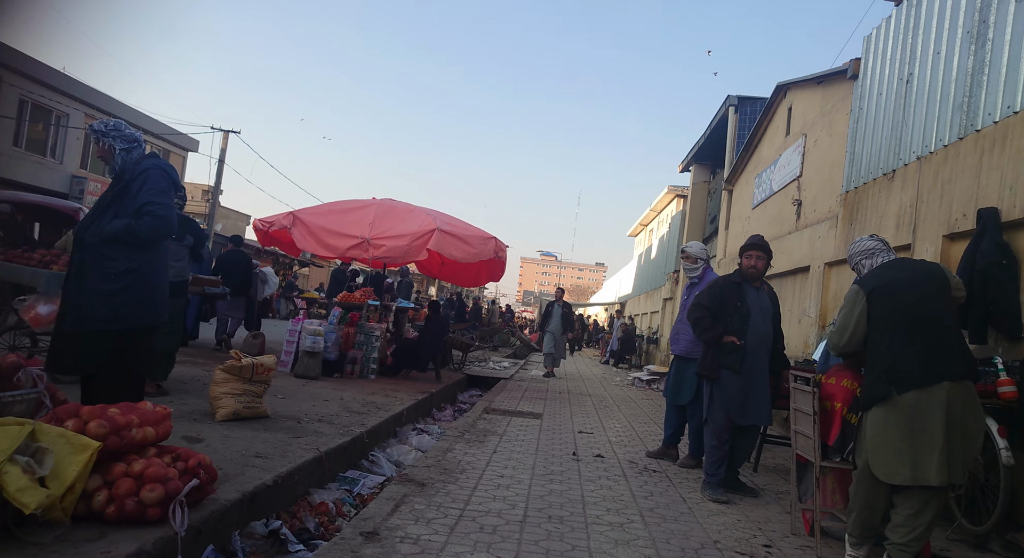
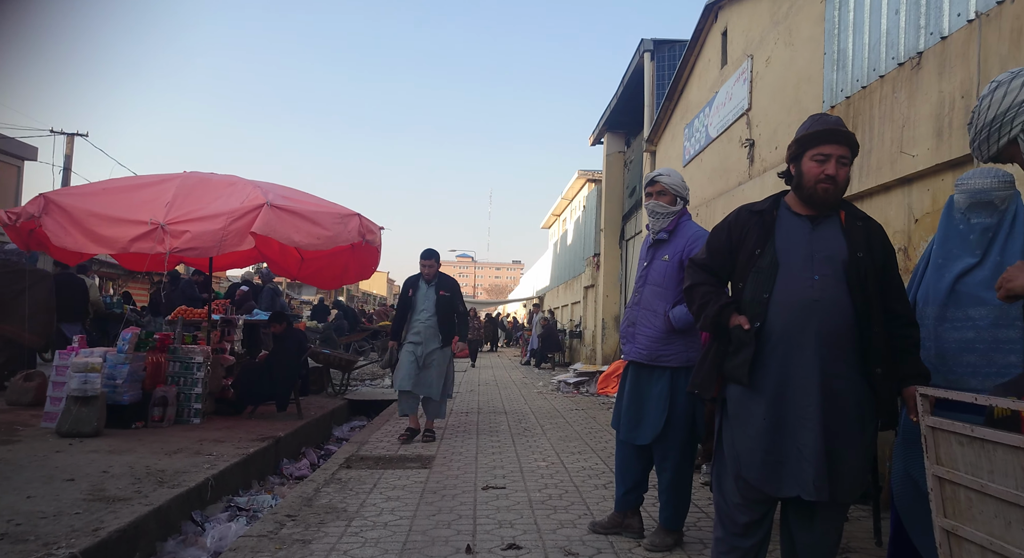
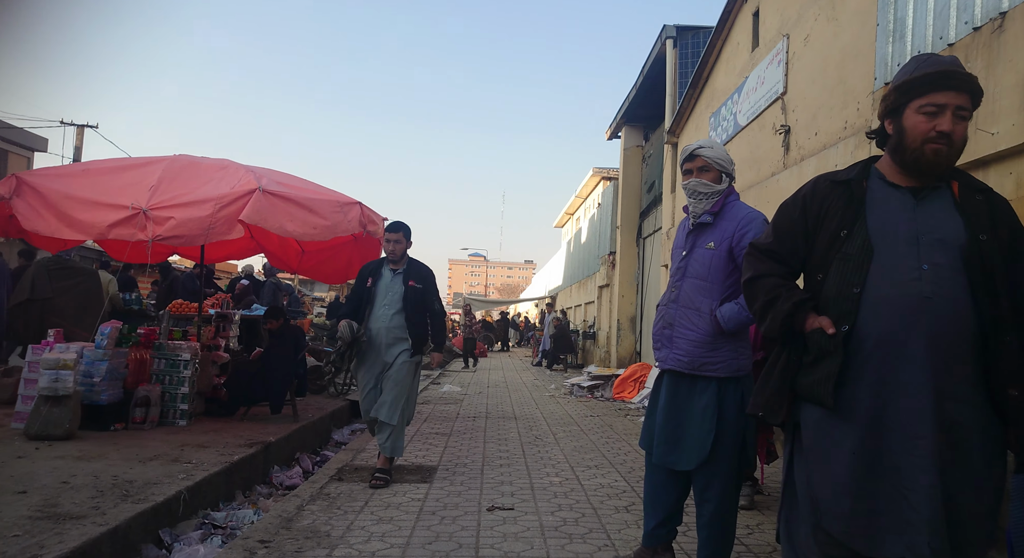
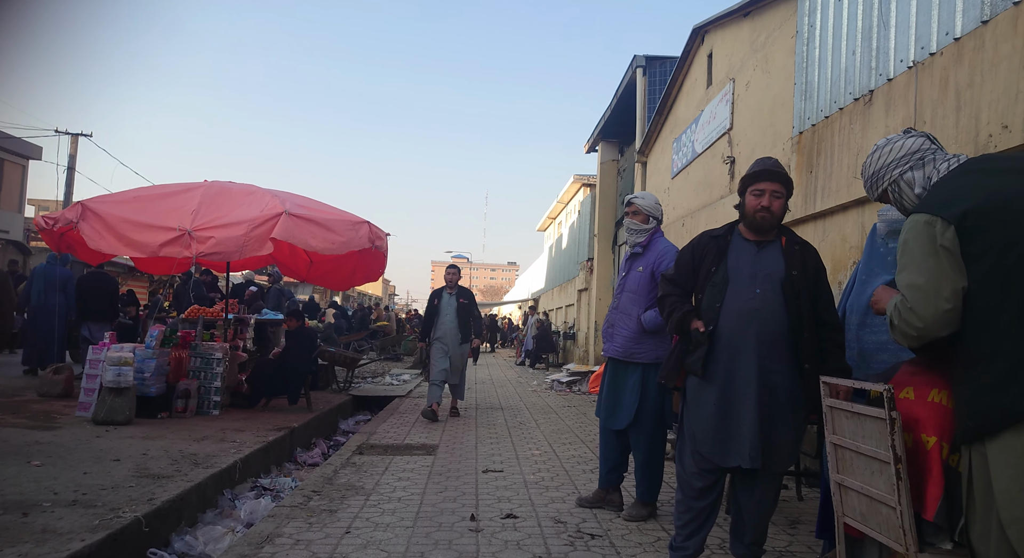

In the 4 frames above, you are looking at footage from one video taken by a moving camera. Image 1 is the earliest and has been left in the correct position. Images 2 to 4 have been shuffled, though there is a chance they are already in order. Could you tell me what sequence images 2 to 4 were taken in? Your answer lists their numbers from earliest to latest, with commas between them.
4, 2, 3
